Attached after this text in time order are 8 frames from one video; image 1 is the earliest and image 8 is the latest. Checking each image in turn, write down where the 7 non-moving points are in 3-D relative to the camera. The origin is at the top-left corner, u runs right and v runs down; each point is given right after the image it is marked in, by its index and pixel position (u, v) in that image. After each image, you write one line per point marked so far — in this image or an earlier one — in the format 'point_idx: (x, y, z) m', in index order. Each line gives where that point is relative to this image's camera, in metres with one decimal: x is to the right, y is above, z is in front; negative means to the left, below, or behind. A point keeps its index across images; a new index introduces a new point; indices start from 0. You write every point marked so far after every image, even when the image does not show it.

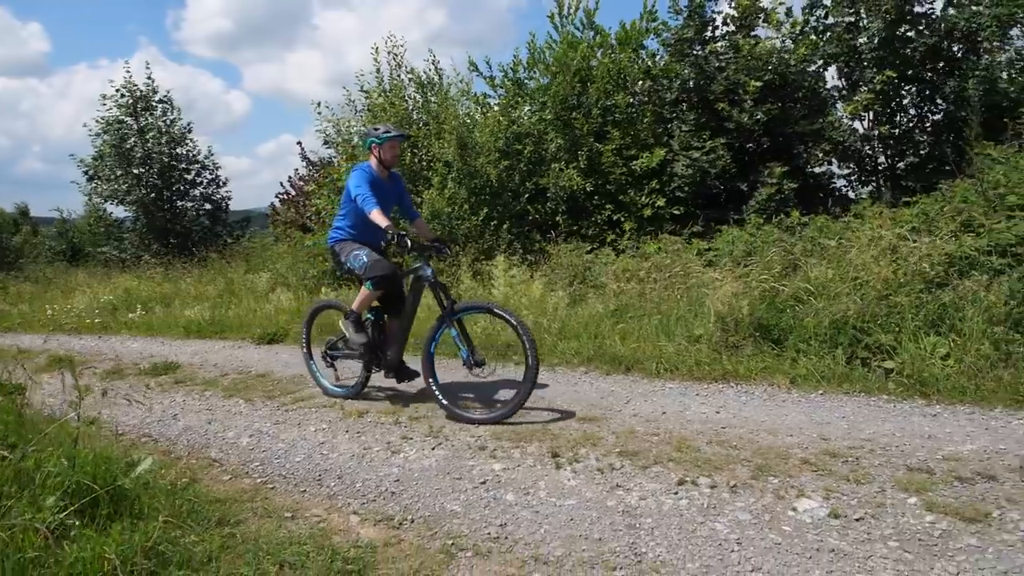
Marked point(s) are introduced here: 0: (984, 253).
0: (+4.3, +0.3, +5.9) m
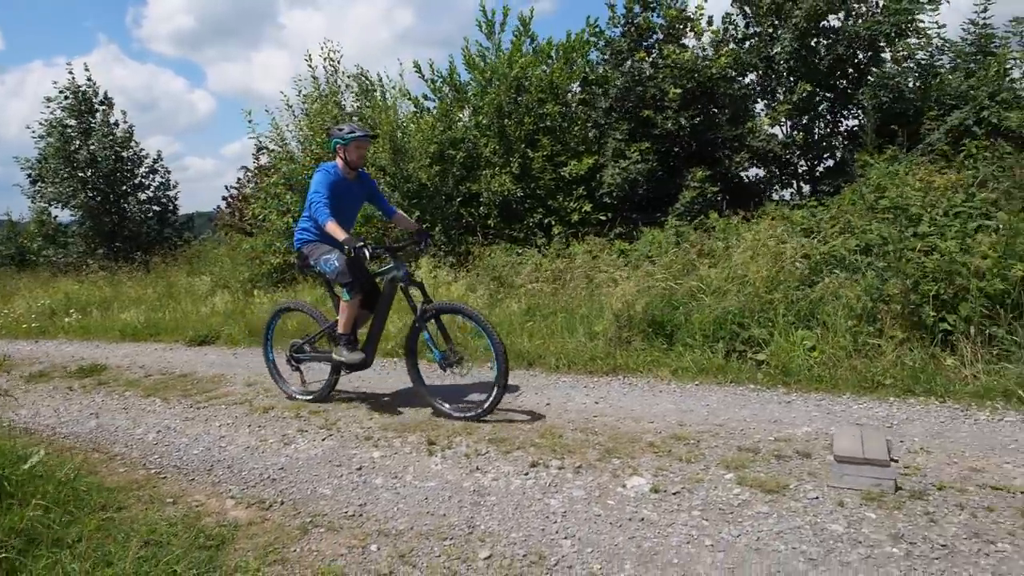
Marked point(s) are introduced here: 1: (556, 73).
0: (+3.4, +0.4, +6.4) m
1: (+0.7, +3.5, +10.4) m
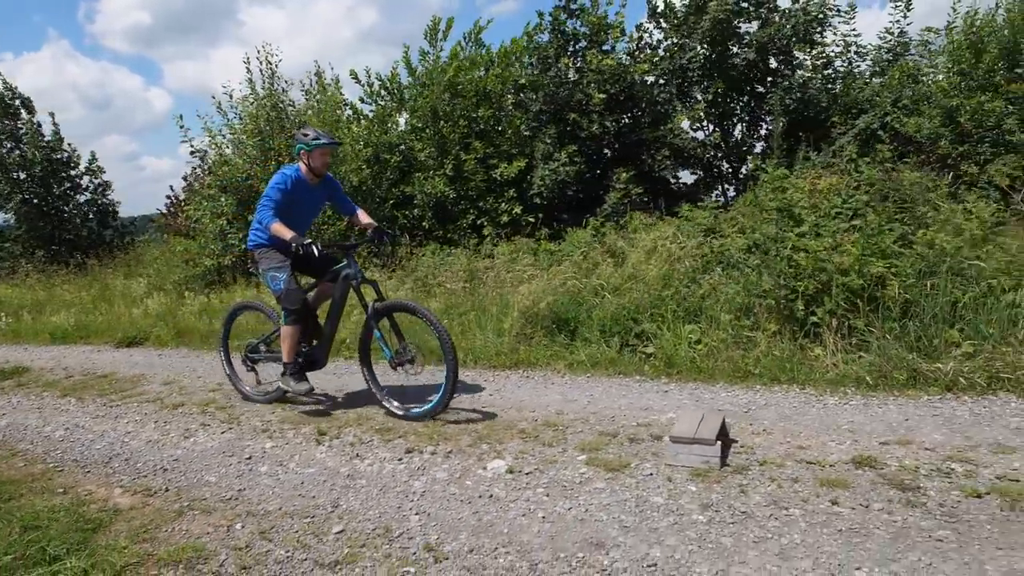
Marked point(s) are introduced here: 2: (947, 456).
0: (+2.4, +0.4, +6.8) m
1: (-0.4, +3.5, +10.7) m
2: (+2.8, -1.1, +4.1) m
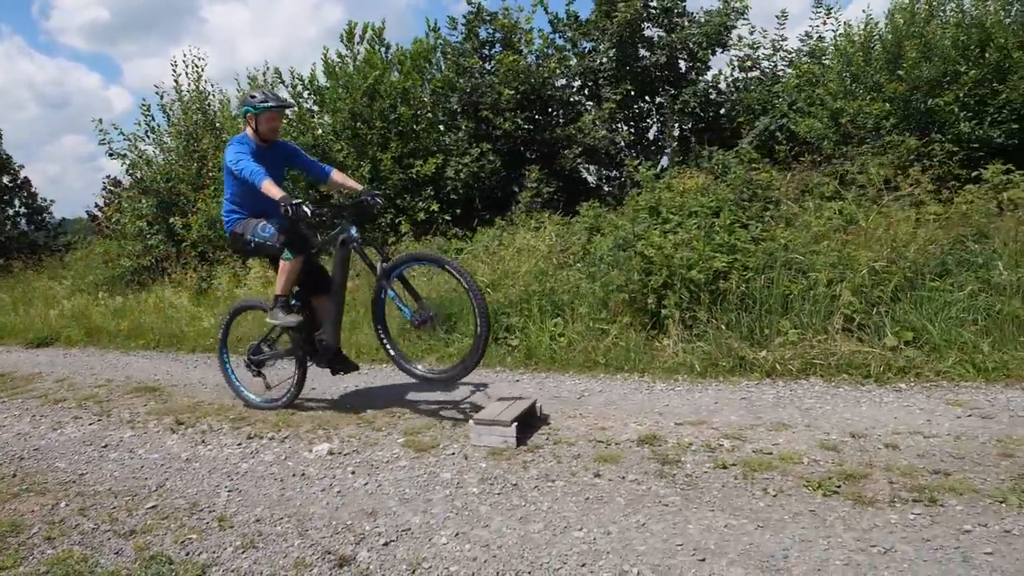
0: (+1.1, +0.4, +7.3) m
1: (-1.8, +3.6, +11.1) m
2: (+1.5, -1.0, +4.6) m
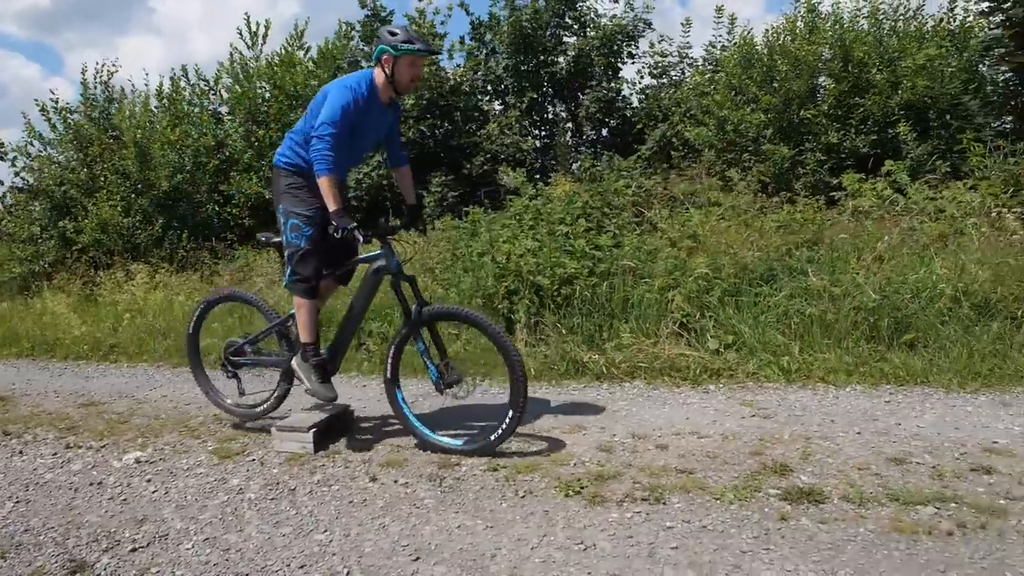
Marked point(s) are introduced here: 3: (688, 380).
0: (-0.4, +0.4, +7.6) m
1: (-3.5, +3.5, +11.2) m
2: (+0.1, -1.1, +4.8) m
3: (+1.6, -0.8, +5.8) m
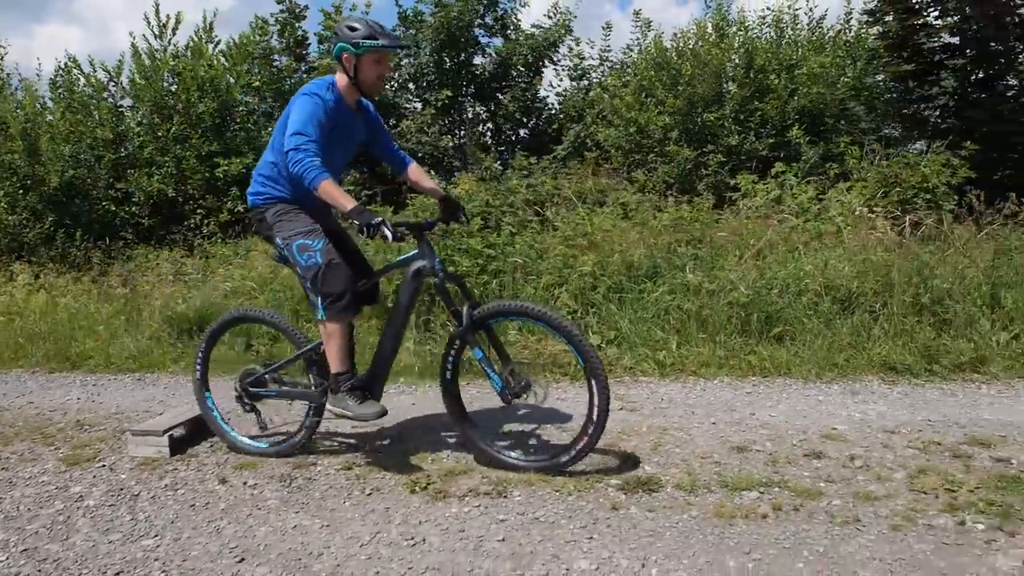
0: (-1.6, +0.4, +7.5) m
1: (-5.0, +3.5, +10.9) m
2: (-0.9, -1.1, +4.8) m
3: (+0.5, -0.8, +5.9) m
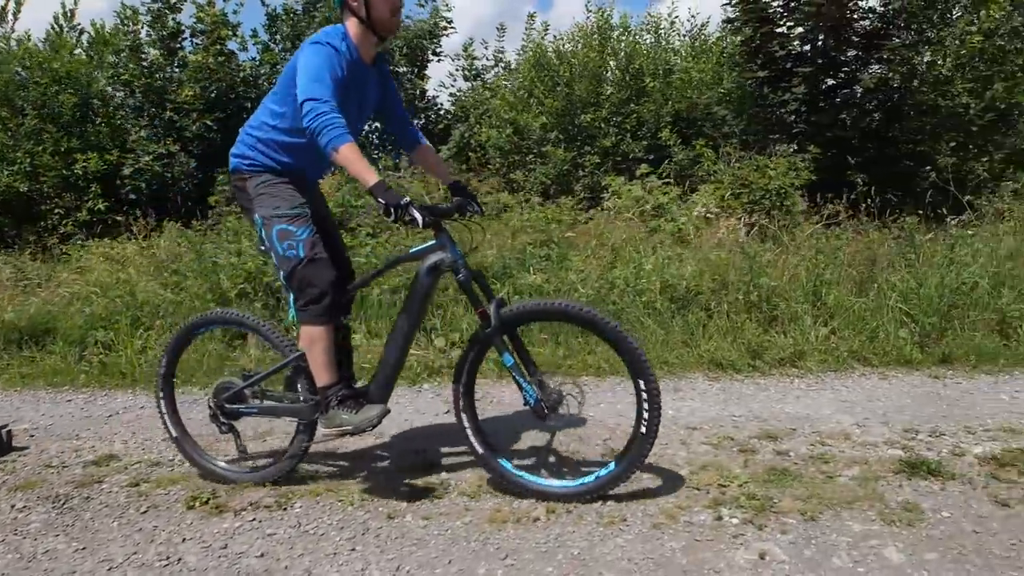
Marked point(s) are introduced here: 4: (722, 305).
0: (-3.2, +0.4, +7.2) m
1: (-7.0, +3.4, +10.3) m
2: (-2.3, -1.1, +4.6) m
3: (-0.9, -0.8, +5.8) m
4: (+2.0, -0.2, +6.2) m
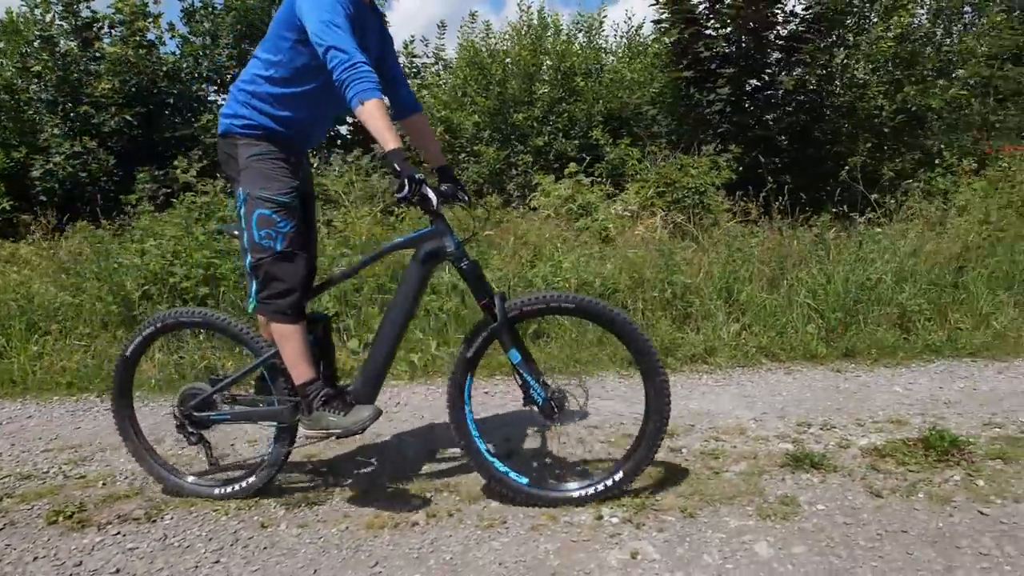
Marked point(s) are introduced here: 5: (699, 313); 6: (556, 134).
0: (-4.1, +0.3, +6.9) m
1: (-8.0, +3.4, +9.8) m
2: (-3.0, -1.2, +4.4) m
3: (-1.7, -0.8, +5.7) m
4: (+1.2, -0.1, +6.2) m
5: (+1.8, -0.2, +6.1) m
6: (+0.7, +2.4, +10.2) m
